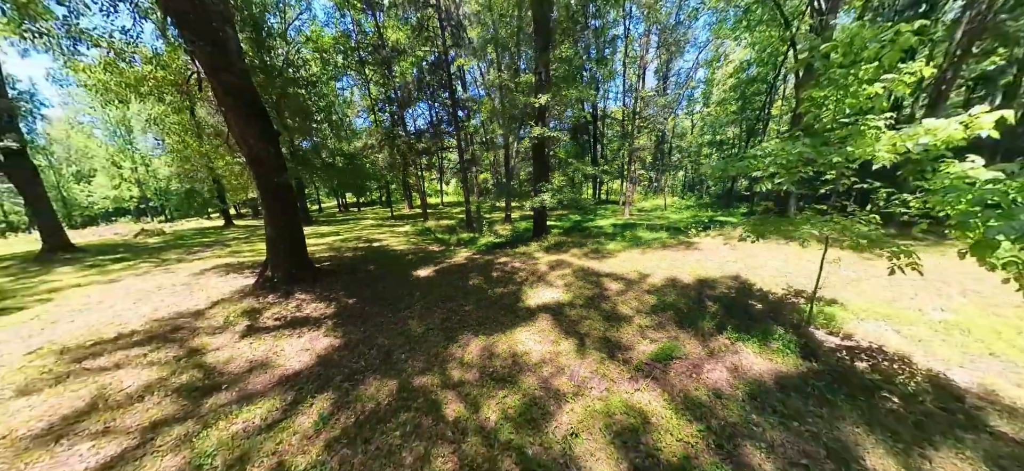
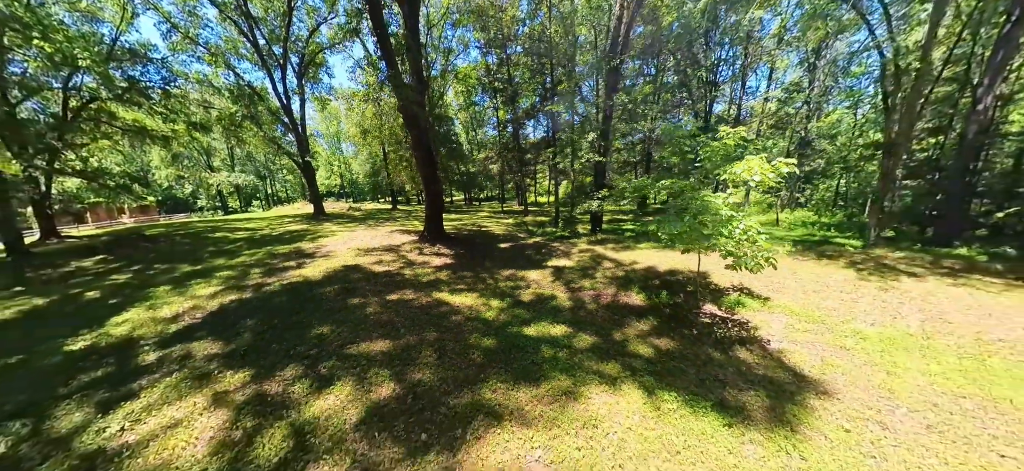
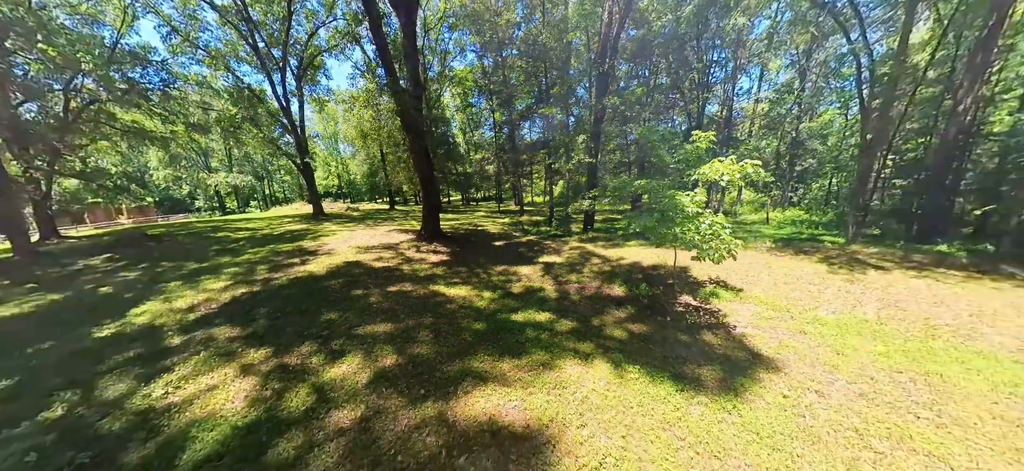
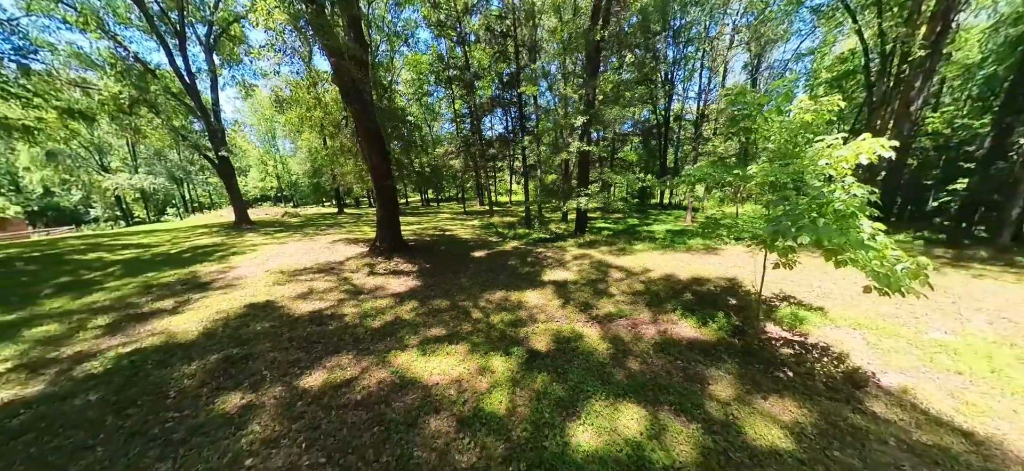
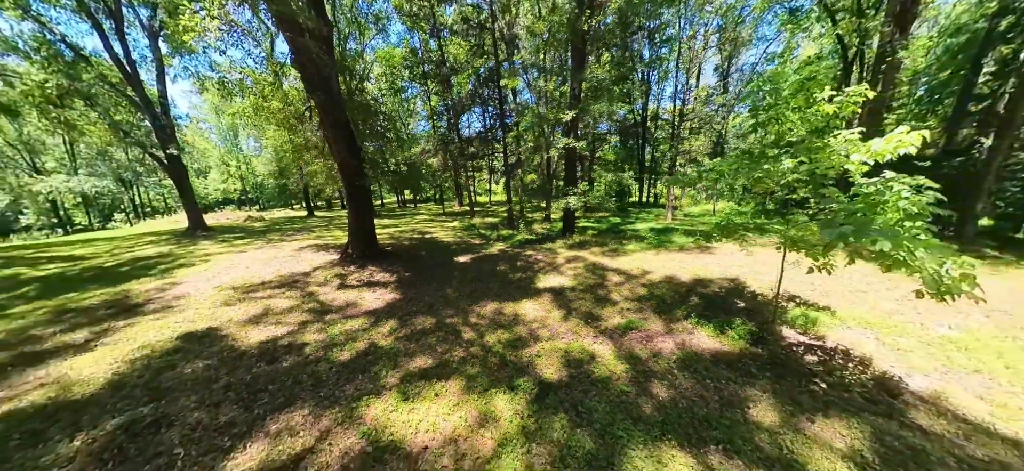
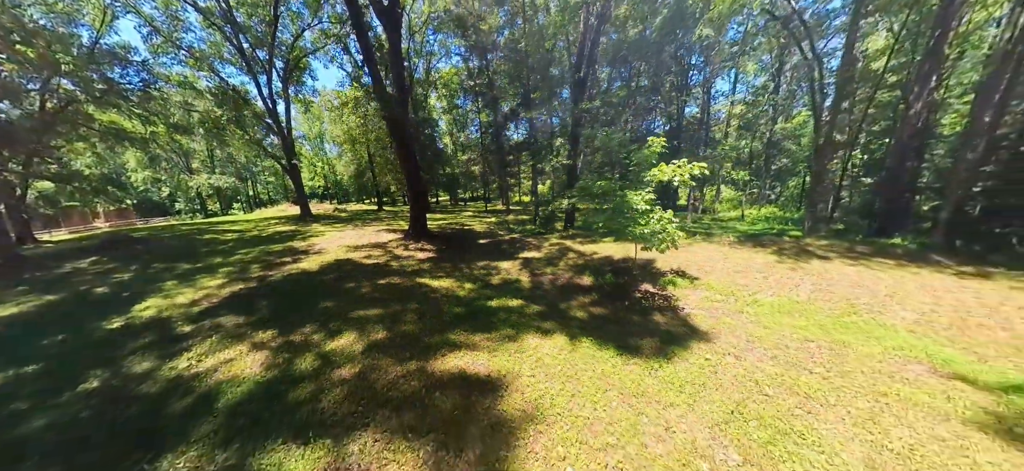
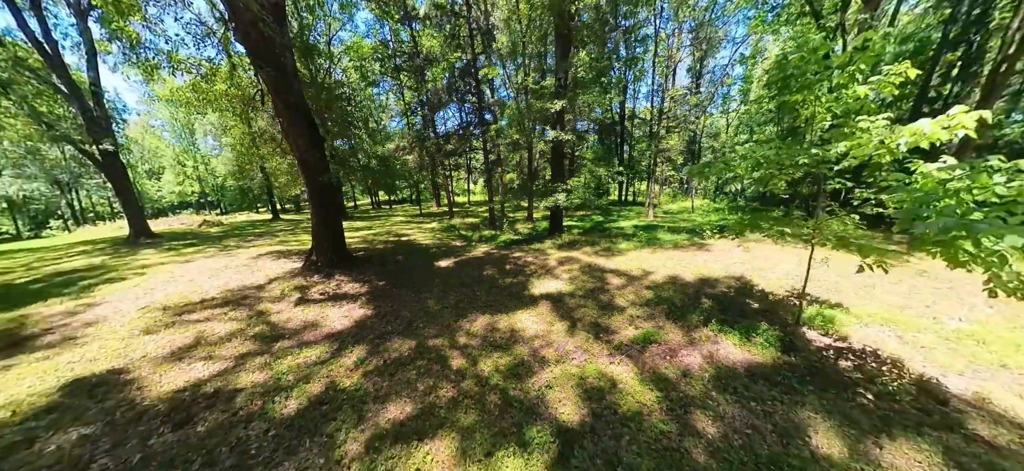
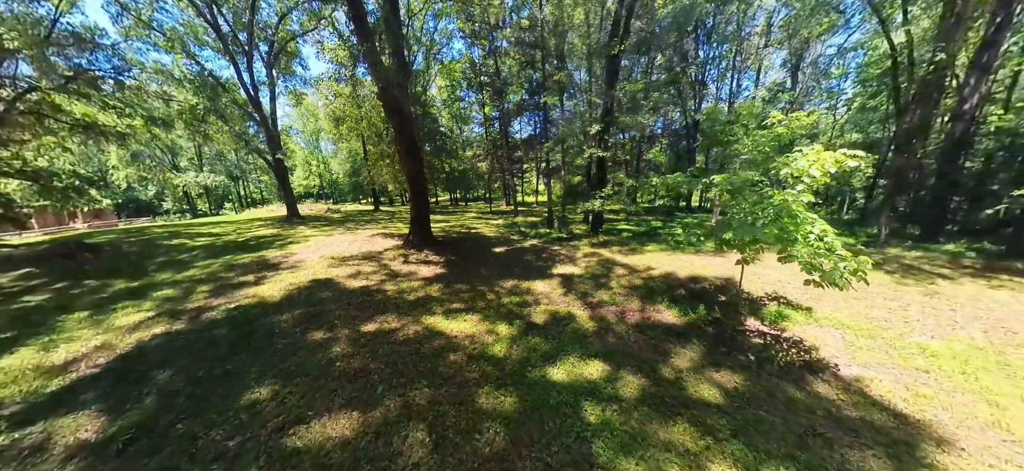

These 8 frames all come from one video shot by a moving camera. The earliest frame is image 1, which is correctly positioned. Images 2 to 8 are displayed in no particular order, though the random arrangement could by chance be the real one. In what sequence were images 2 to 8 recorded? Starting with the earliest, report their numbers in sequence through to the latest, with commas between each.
7, 5, 4, 8, 2, 3, 6
